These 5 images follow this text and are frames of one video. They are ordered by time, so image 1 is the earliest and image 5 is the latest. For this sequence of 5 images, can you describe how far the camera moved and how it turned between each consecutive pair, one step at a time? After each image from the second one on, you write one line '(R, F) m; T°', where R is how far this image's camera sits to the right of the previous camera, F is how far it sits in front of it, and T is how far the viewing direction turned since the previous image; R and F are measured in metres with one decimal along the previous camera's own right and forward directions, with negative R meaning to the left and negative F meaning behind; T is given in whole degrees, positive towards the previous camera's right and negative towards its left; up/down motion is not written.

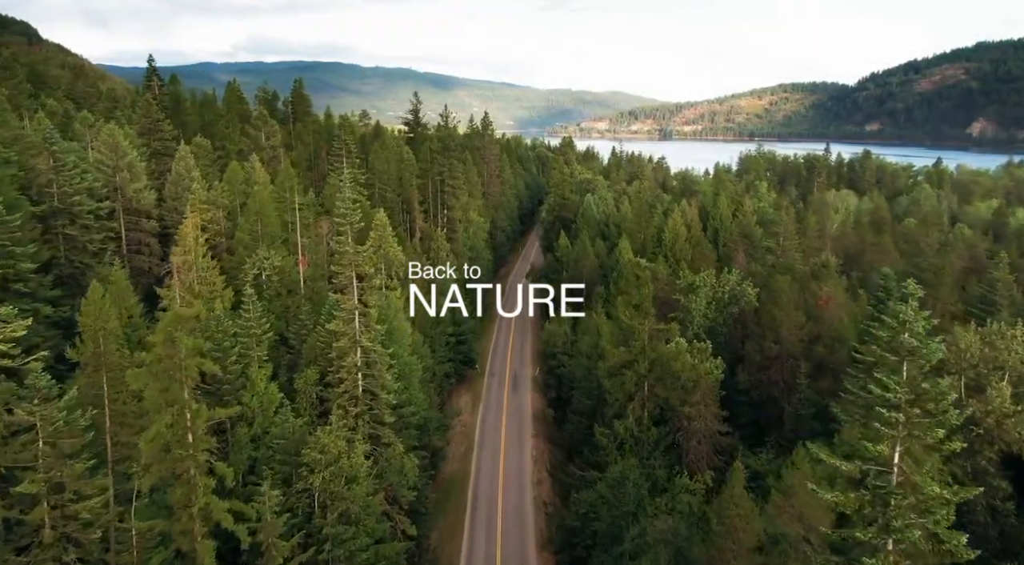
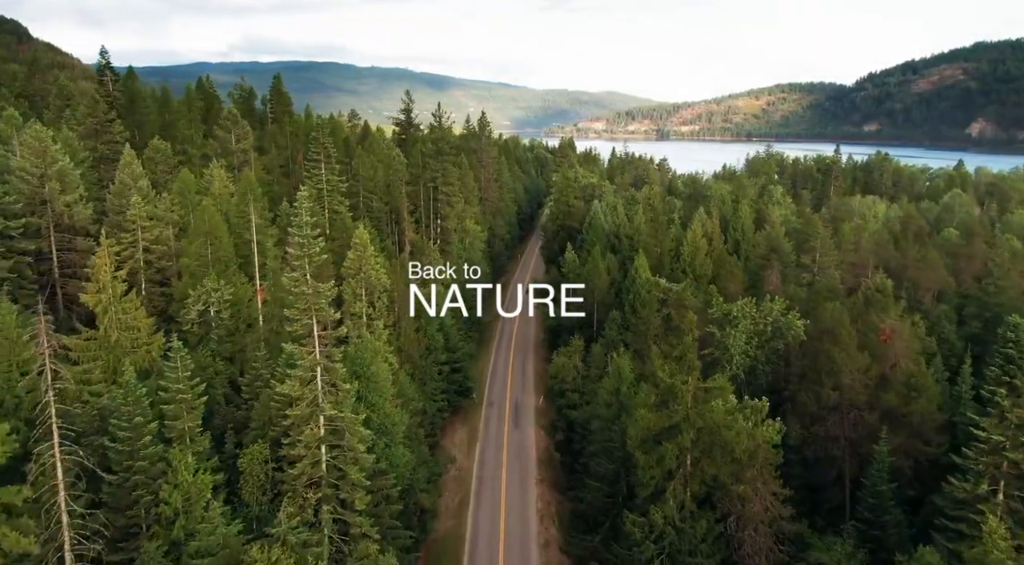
(-0.4, +8.4) m; 0°
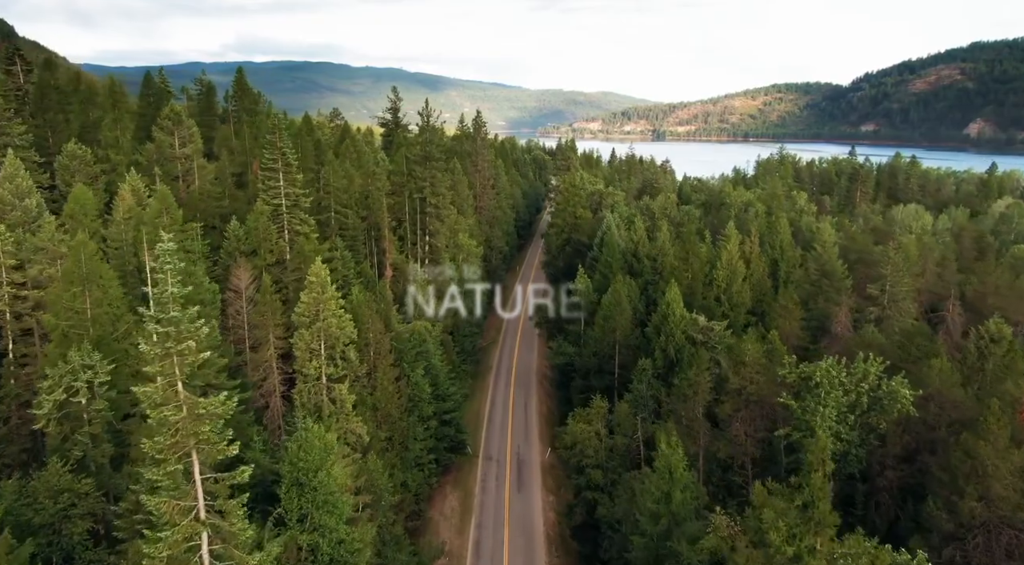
(-0.6, +11.7) m; 0°
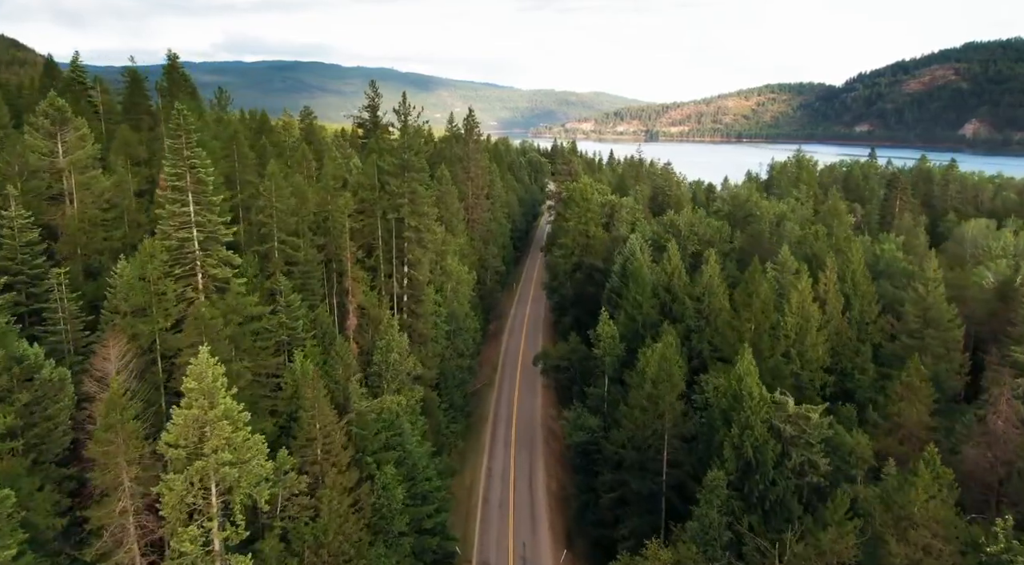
(-0.8, +14.9) m; +1°
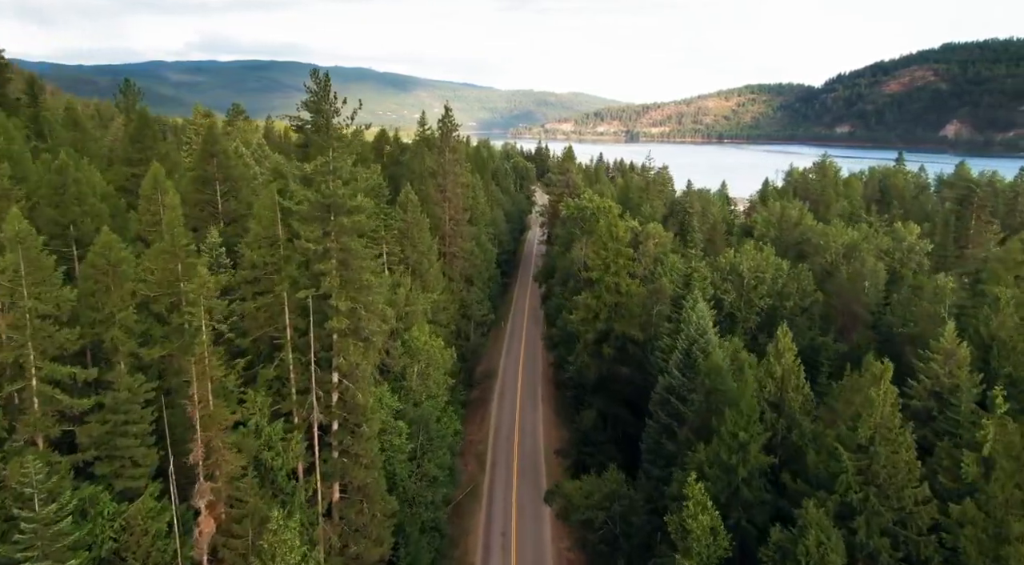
(-1.2, +23.2) m; +2°
